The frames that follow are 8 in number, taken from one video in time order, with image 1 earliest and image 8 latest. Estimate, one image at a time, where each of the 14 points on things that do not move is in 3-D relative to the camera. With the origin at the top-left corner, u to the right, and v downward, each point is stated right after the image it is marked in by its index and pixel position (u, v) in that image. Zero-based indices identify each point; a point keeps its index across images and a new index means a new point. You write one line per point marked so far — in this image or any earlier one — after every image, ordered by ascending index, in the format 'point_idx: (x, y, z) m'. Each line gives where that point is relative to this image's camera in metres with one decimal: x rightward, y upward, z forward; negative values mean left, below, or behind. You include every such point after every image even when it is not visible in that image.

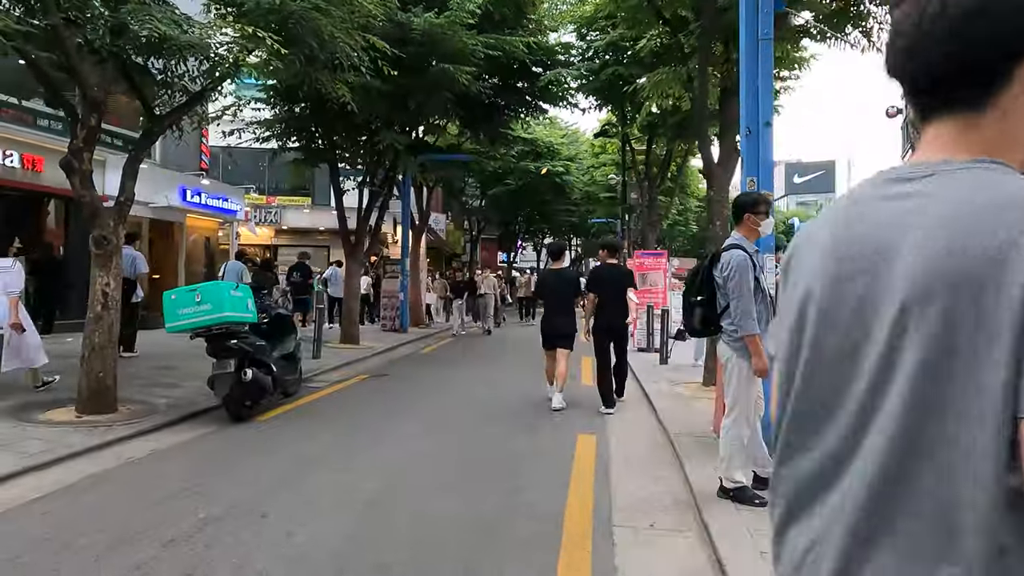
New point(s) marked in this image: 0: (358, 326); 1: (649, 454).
0: (-3.6, -0.9, +15.8) m
1: (+1.3, -1.6, +6.5) m
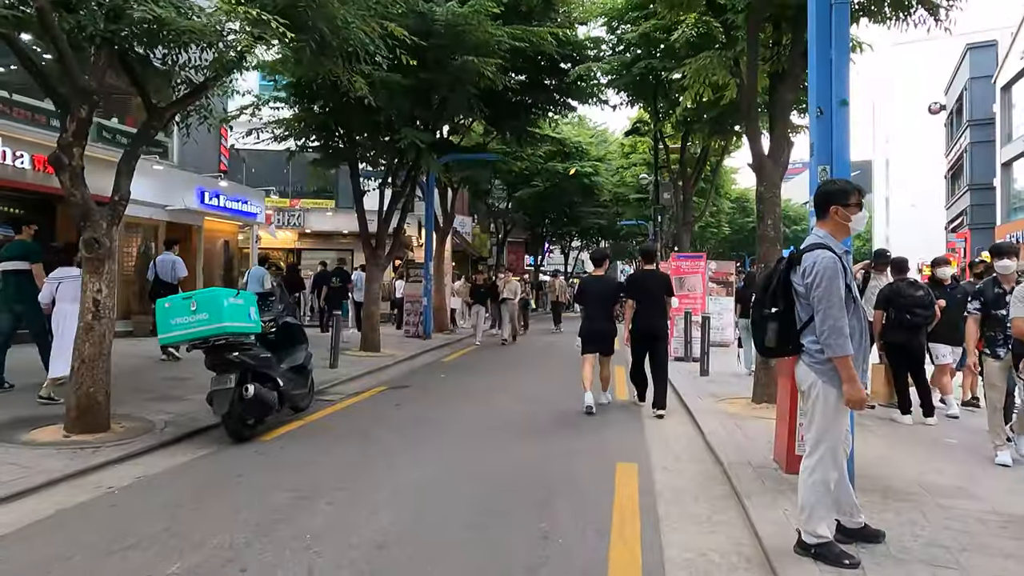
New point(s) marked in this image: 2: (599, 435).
0: (-3.0, -1.0, +15.1) m
1: (+1.6, -1.7, +5.6) m
2: (+1.0, -1.7, +7.8) m
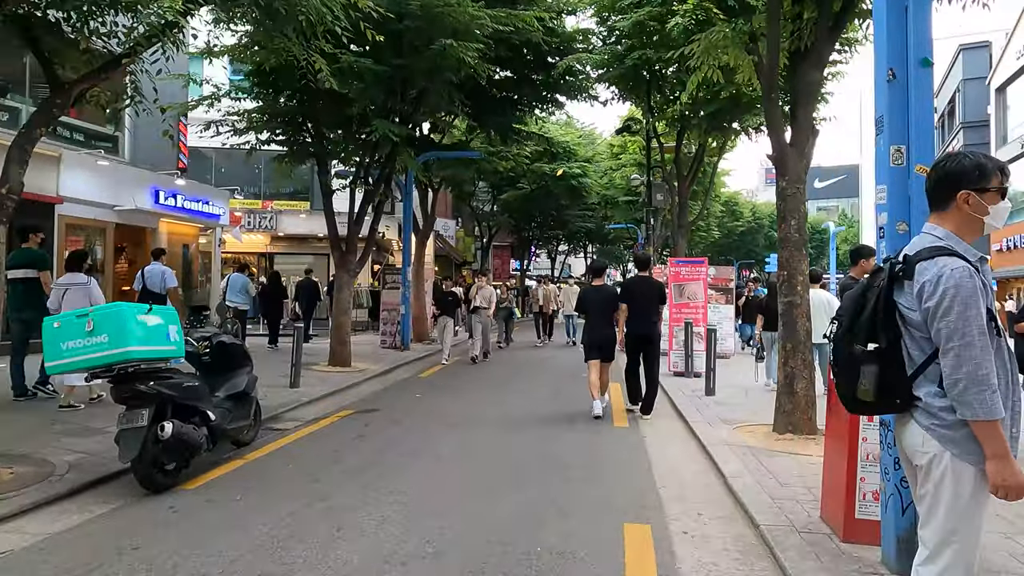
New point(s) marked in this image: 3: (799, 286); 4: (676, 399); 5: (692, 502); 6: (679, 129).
0: (-3.3, -1.2, +13.8) m
1: (+1.5, -1.8, +4.4) m
2: (+0.8, -1.8, +6.5) m
3: (+3.1, 0.0, +7.3) m
4: (+2.5, -1.7, +10.3) m
5: (+1.5, -1.8, +5.5) m
6: (+4.7, +4.5, +18.9) m
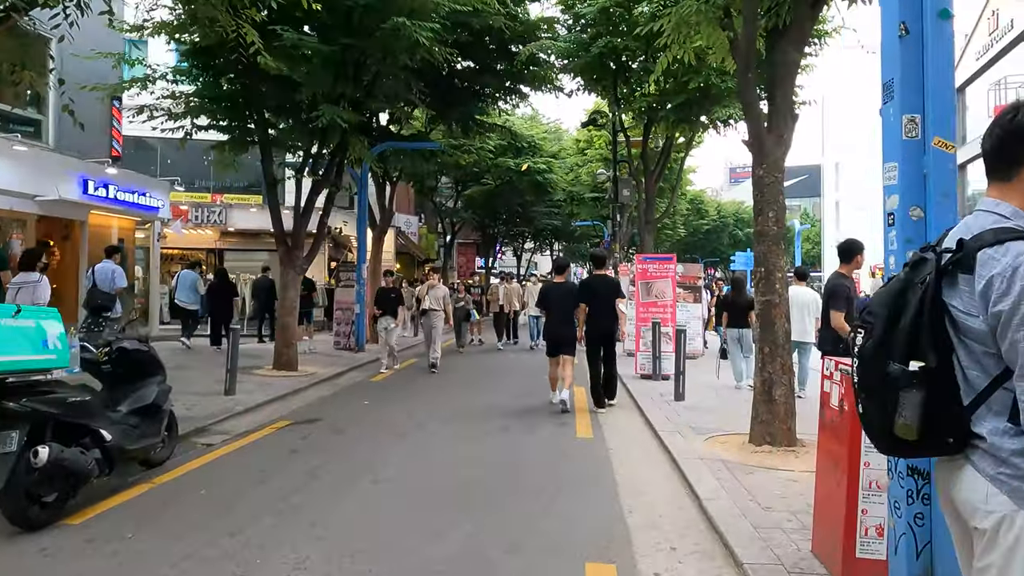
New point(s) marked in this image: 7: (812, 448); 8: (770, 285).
0: (-4.1, -1.2, +12.8) m
1: (+1.1, -1.8, +3.7) m
2: (+0.4, -1.8, +5.8) m
3: (+2.7, +0.1, +6.7) m
4: (+1.9, -1.7, +9.7) m
5: (+1.1, -1.8, +4.8) m
6: (+3.7, +4.5, +18.3) m
7: (+3.0, -1.6, +6.7) m
8: (+2.6, 0.0, +6.7) m
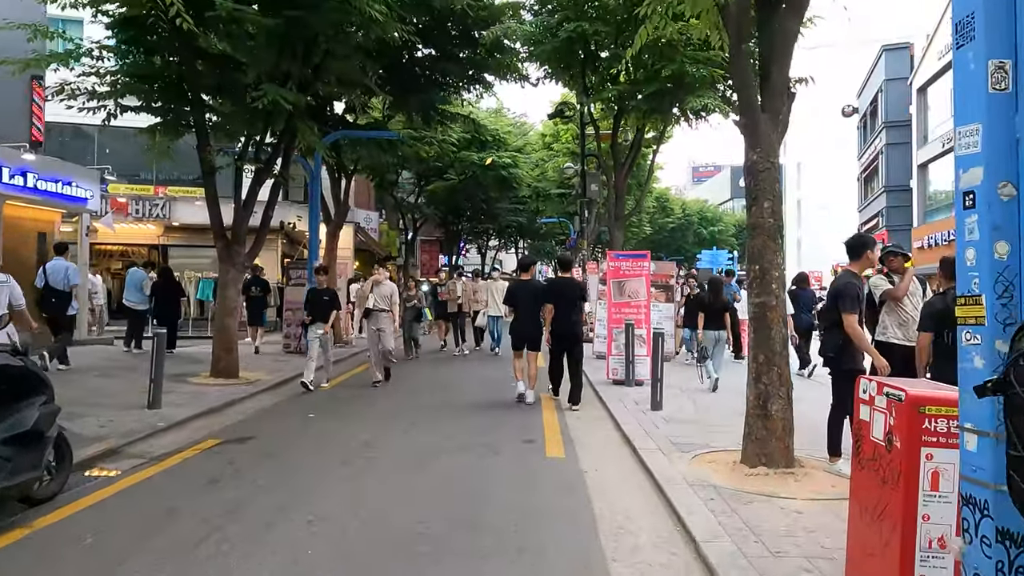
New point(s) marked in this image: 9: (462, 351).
0: (-4.8, -1.1, +11.7) m
1: (+0.9, -1.8, +2.8) m
2: (+0.1, -1.8, +4.9) m
3: (+2.3, +0.1, +5.9) m
4: (+1.4, -1.7, +8.9) m
5: (+0.9, -1.8, +4.0) m
6: (+2.7, +4.5, +17.5) m
7: (+2.7, -1.6, +6.0) m
8: (+2.2, 0.0, +5.9) m
9: (-1.2, -1.5, +14.5) m
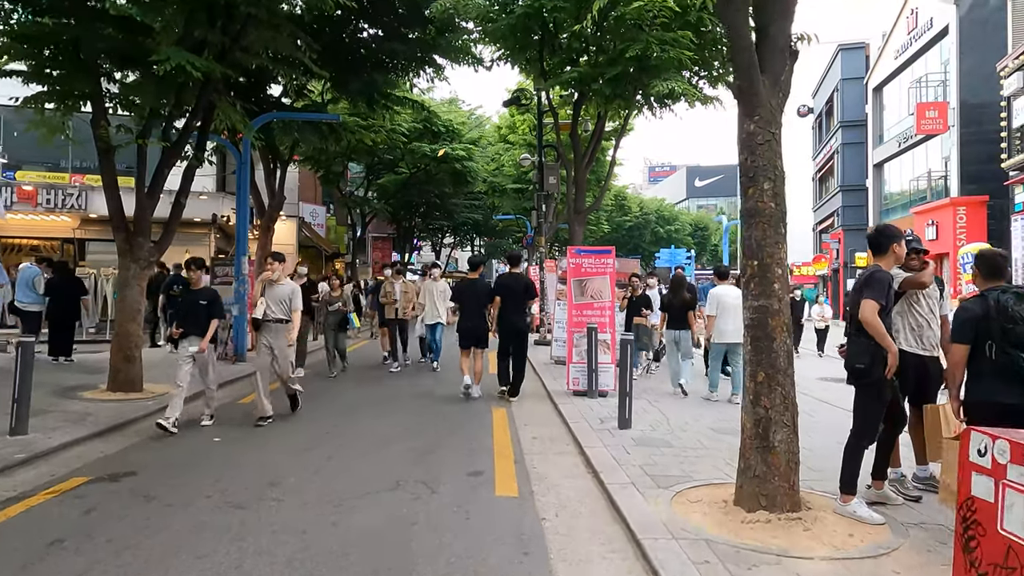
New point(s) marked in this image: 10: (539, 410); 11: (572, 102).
0: (-5.6, -1.1, +10.1) m
1: (+0.7, -1.8, +1.6) m
2: (-0.3, -1.8, +3.6) m
3: (+1.9, 0.0, +4.8) m
4: (+0.8, -1.7, +7.7) m
5: (+0.5, -1.8, +2.8) m
6: (+1.6, +4.6, +16.4) m
7: (+2.2, -1.6, +4.8) m
8: (+1.8, 0.0, +4.8) m
9: (-2.1, -1.4, +13.1) m
10: (+0.4, -1.7, +9.3) m
11: (+1.5, +4.7, +16.8) m
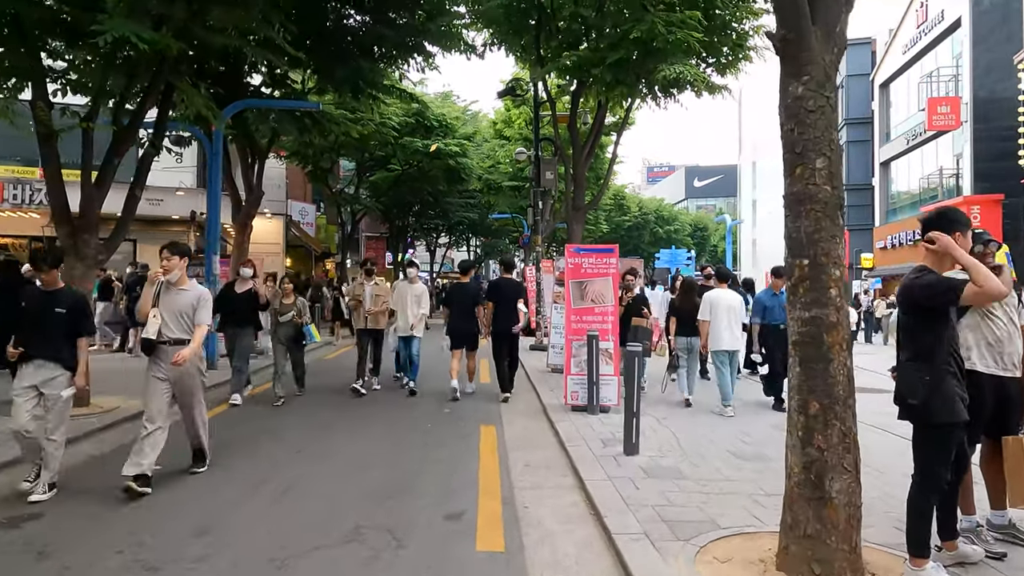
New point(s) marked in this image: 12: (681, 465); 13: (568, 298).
0: (-5.7, -1.1, +9.0) m
1: (+0.6, -1.8, +0.5) m
2: (-0.4, -1.8, +2.6) m
3: (+1.8, 0.0, +3.7) m
4: (+0.7, -1.7, +6.6) m
5: (+0.5, -1.8, +1.7) m
6: (+1.4, +4.5, +15.3) m
7: (+2.1, -1.7, +3.8) m
8: (+1.7, 0.0, +3.7) m
9: (-2.3, -1.5, +12.1) m
10: (+0.2, -1.7, +8.3) m
11: (+1.4, +4.7, +15.8) m
12: (+1.6, -1.7, +6.4) m
13: (+0.8, -0.1, +9.2) m
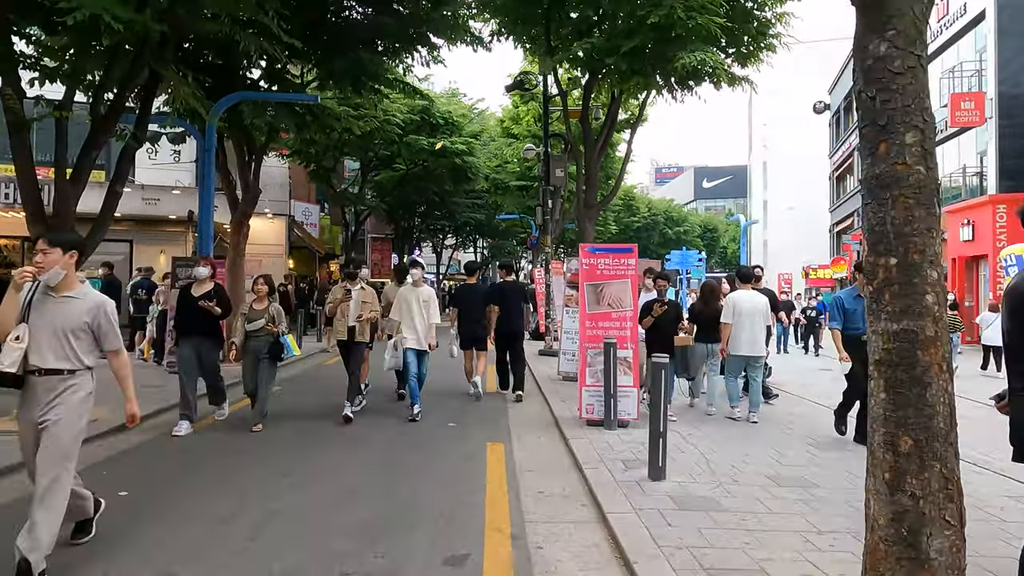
0: (-5.6, -1.2, +8.3) m
1: (+0.6, -1.8, -0.2) m
2: (-0.3, -1.8, +1.8) m
3: (+1.9, 0.0, +3.0) m
4: (+0.7, -1.7, +5.9) m
5: (+0.5, -1.8, +0.9) m
6: (+1.6, +4.5, +14.6) m
7: (+2.2, -1.7, +3.0) m
8: (+1.8, 0.0, +3.0) m
9: (-2.1, -1.5, +11.4) m
10: (+0.4, -1.8, +7.5) m
11: (+1.6, +4.6, +15.0) m
12: (+1.7, -1.7, +5.6) m
13: (+0.9, -0.2, +8.4) m
